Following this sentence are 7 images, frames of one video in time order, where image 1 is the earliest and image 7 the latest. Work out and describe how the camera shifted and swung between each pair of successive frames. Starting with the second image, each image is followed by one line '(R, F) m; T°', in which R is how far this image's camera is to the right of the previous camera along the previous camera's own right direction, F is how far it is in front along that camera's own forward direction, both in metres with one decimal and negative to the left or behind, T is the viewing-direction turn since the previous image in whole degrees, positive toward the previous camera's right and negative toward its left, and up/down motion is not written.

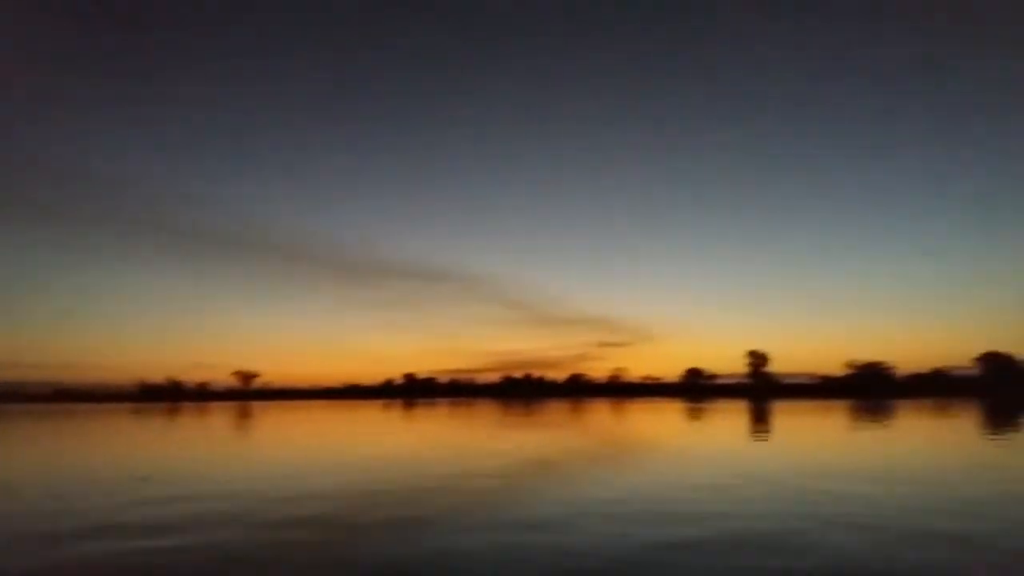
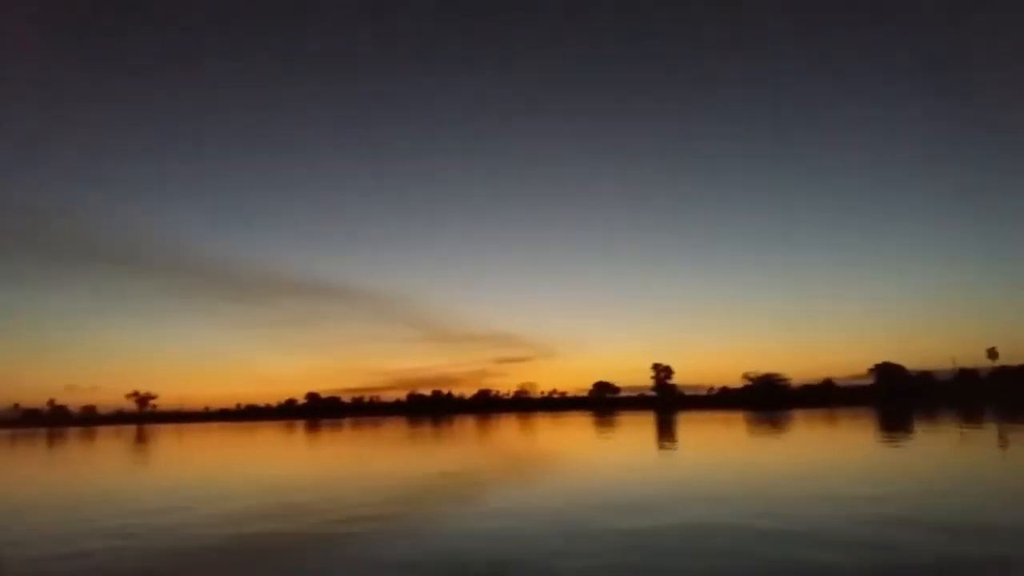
(-0.3, +0.2) m; +7°
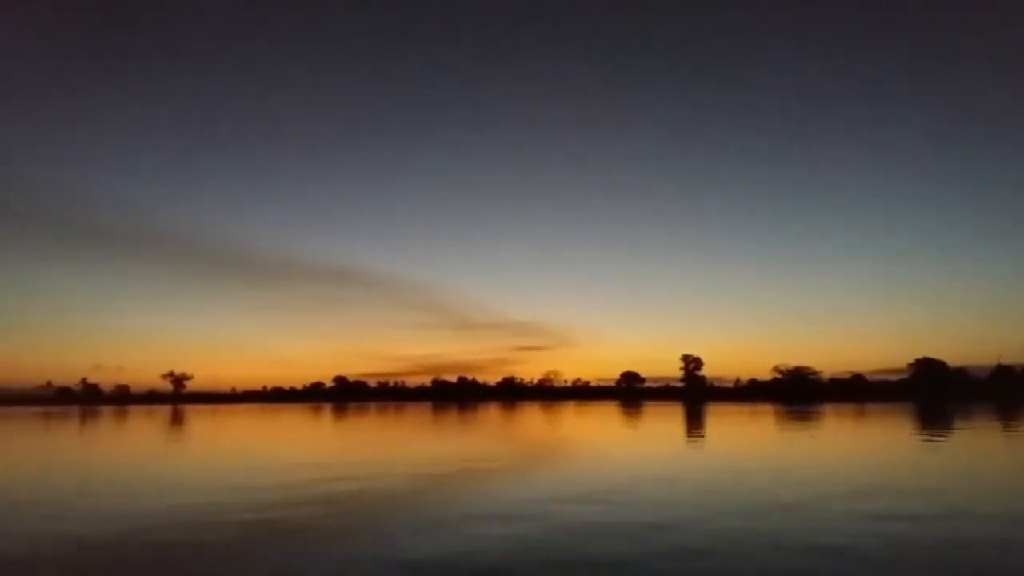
(-0.2, +0.6) m; -2°
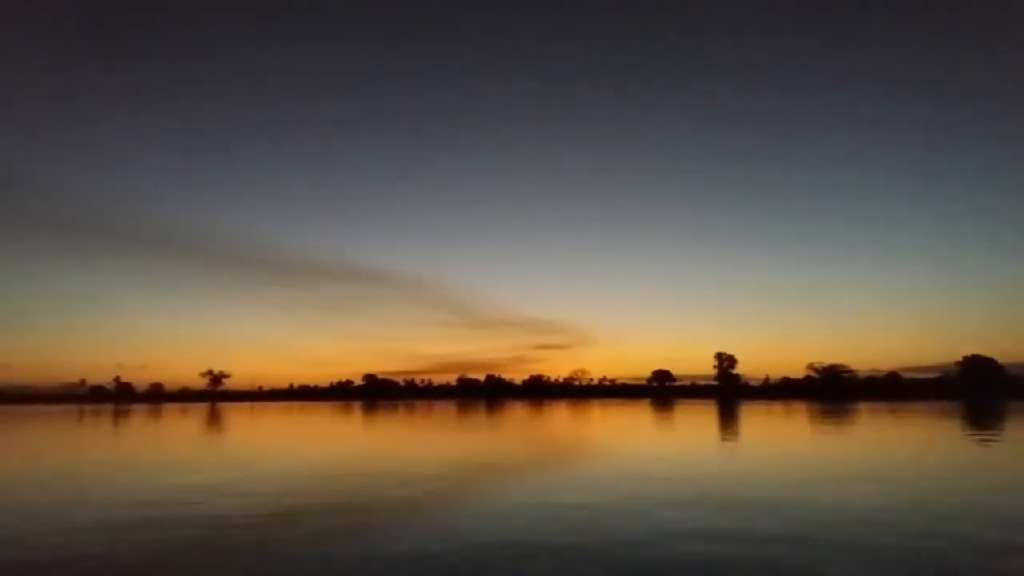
(+0.7, -0.9) m; -1°
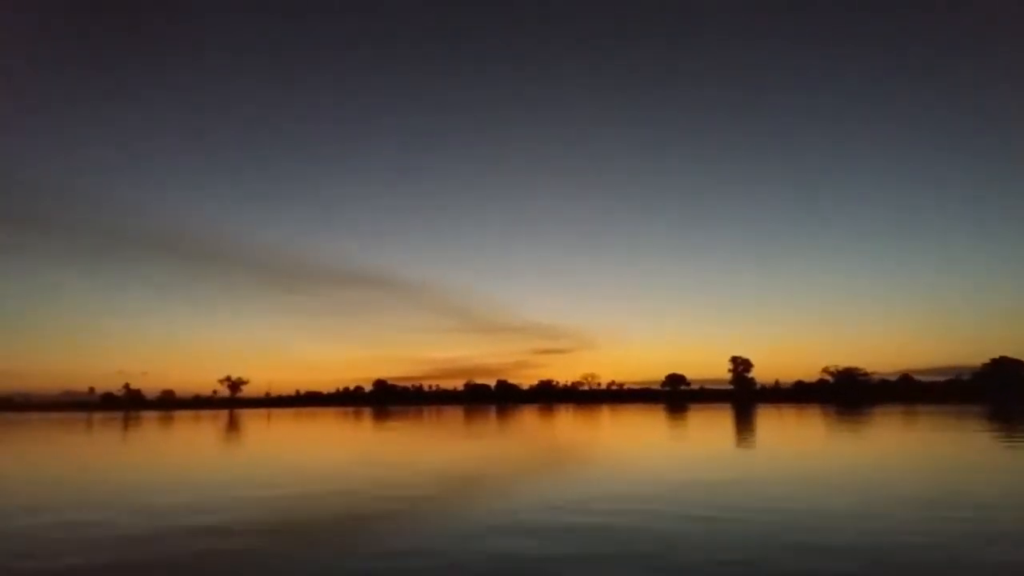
(-0.5, -2.2) m; -1°
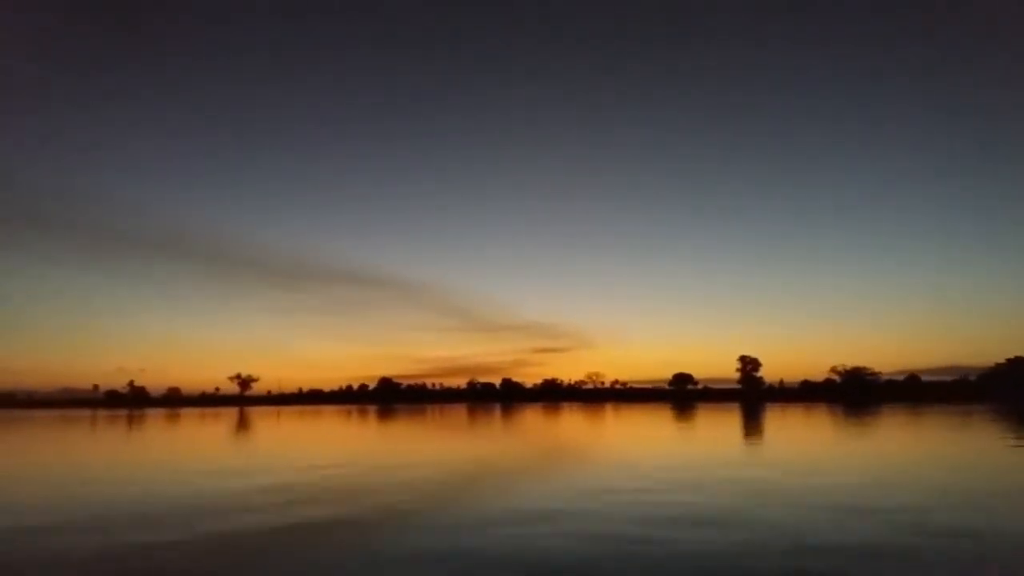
(+2.4, +2.2) m; 0°
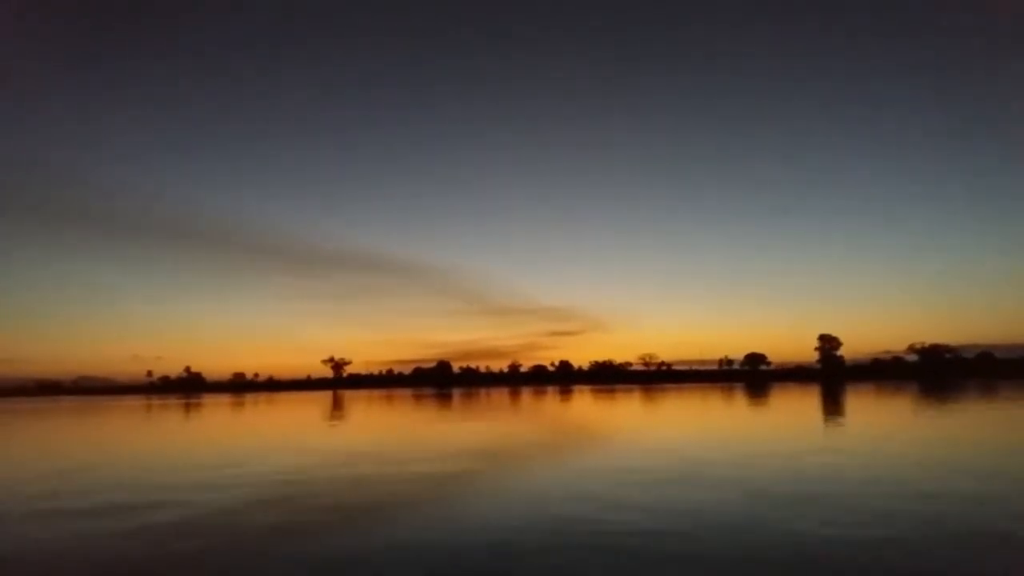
(-2.3, +0.1) m; -1°
